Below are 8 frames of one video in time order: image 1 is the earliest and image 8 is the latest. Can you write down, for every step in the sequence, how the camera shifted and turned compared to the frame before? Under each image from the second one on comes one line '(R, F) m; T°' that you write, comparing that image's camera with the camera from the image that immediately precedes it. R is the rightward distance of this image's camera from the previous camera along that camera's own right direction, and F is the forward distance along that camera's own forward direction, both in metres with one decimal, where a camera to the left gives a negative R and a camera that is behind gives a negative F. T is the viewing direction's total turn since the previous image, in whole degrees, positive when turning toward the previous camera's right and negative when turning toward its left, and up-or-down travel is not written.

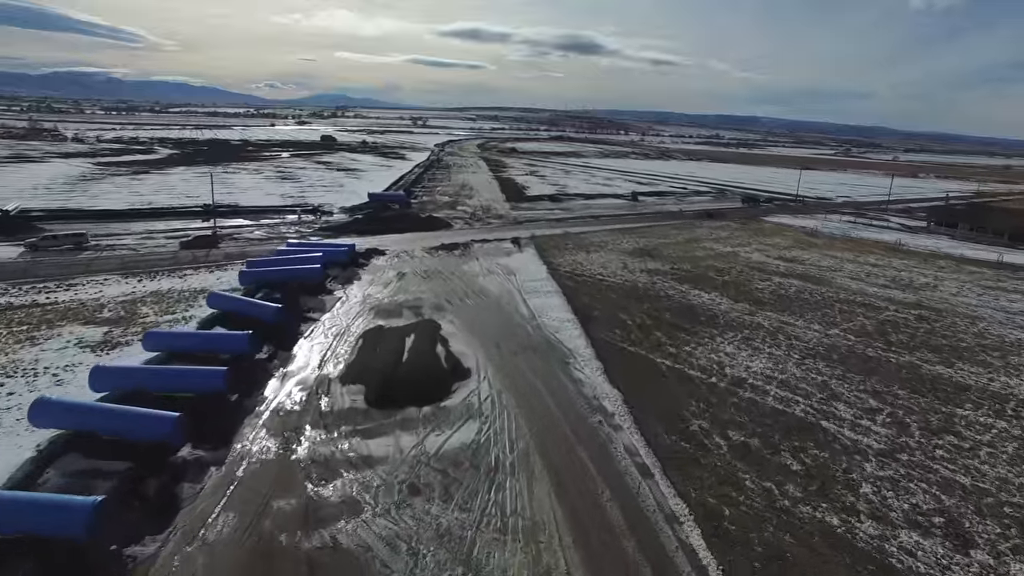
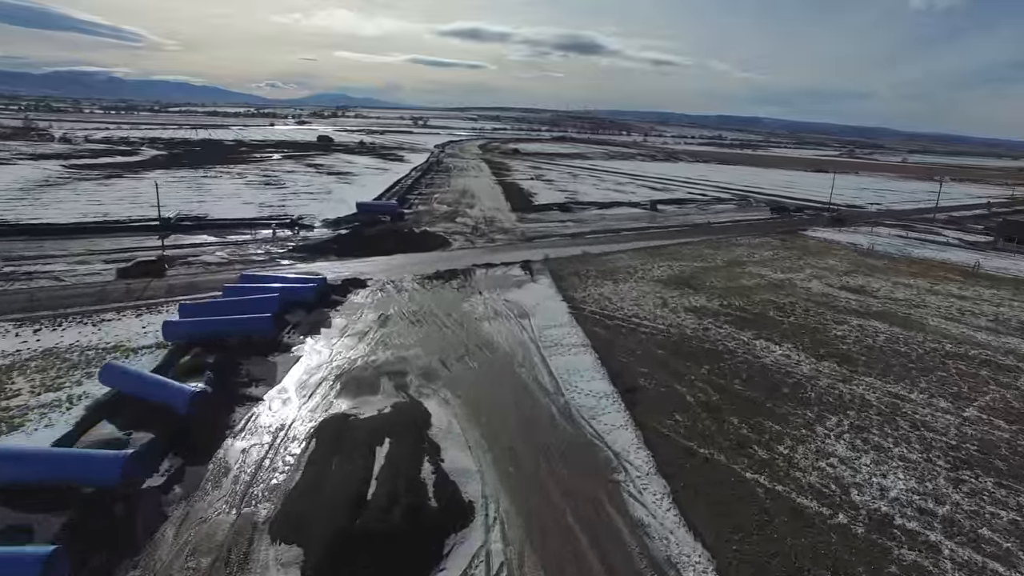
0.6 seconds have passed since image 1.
(-0.2, +3.4) m; 0°
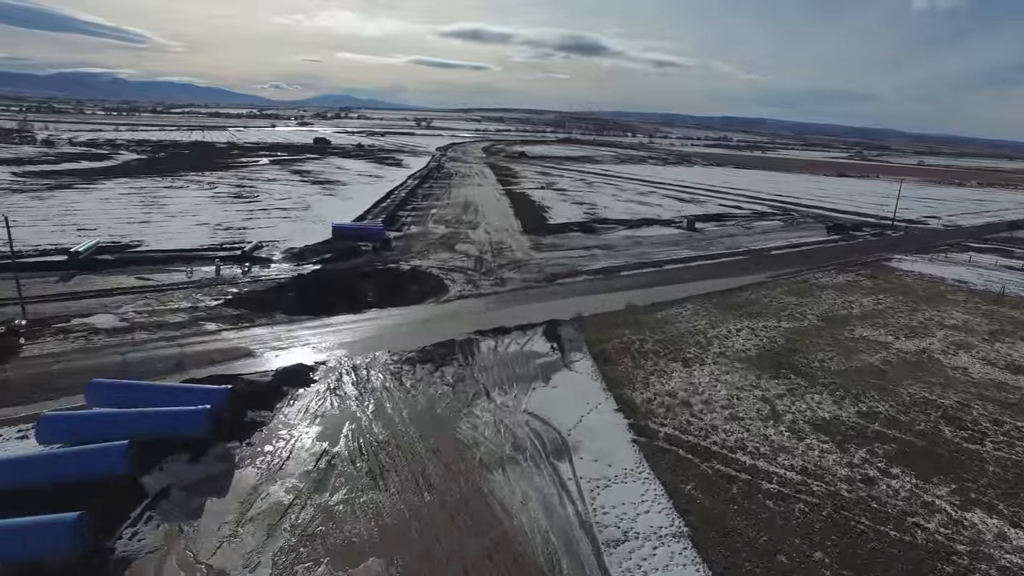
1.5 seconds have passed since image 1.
(-0.3, +5.1) m; 0°
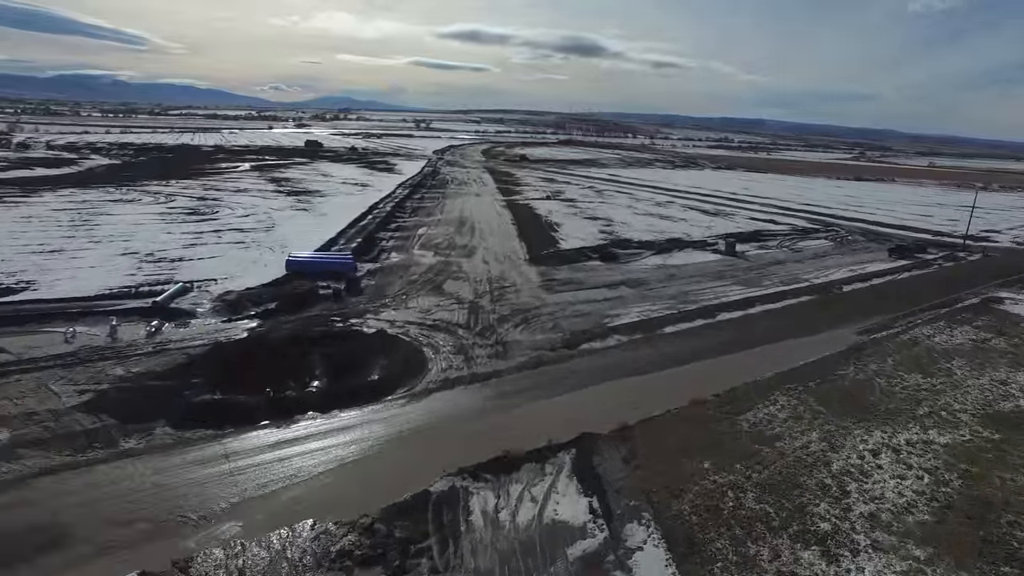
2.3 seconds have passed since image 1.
(-0.1, +4.7) m; 0°
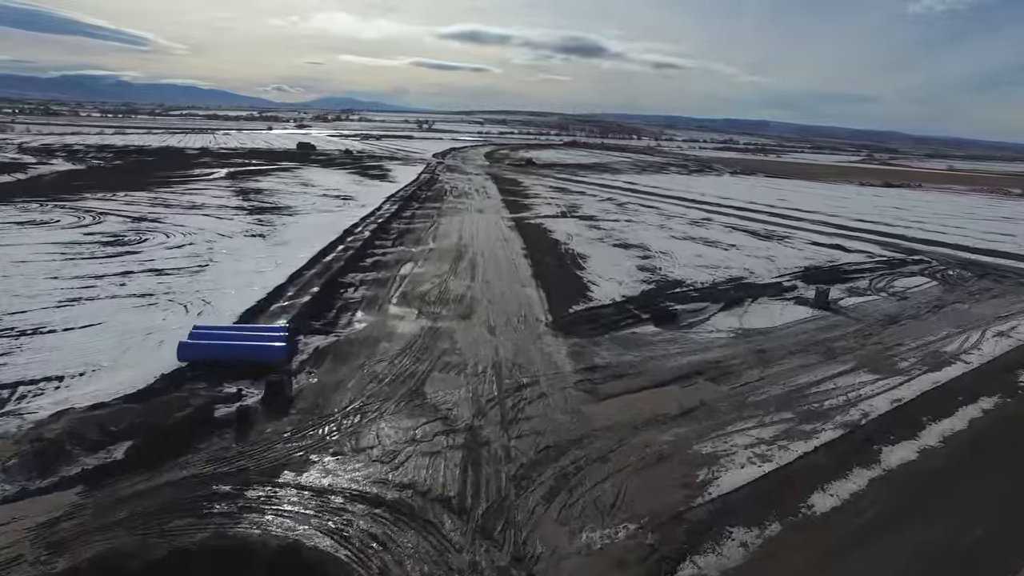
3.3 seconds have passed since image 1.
(-0.3, +6.1) m; 0°
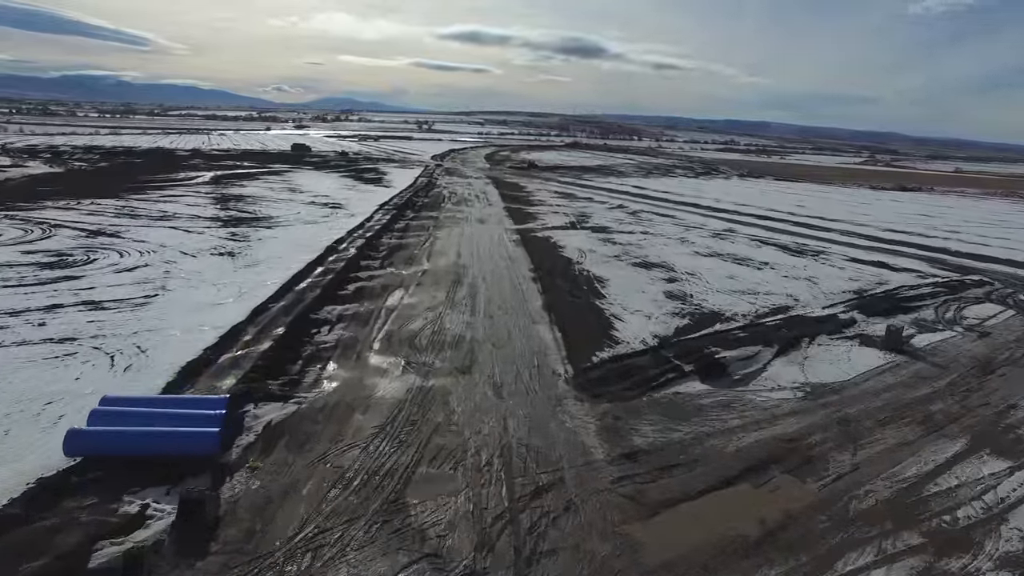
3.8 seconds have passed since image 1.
(-0.2, +2.9) m; 0°
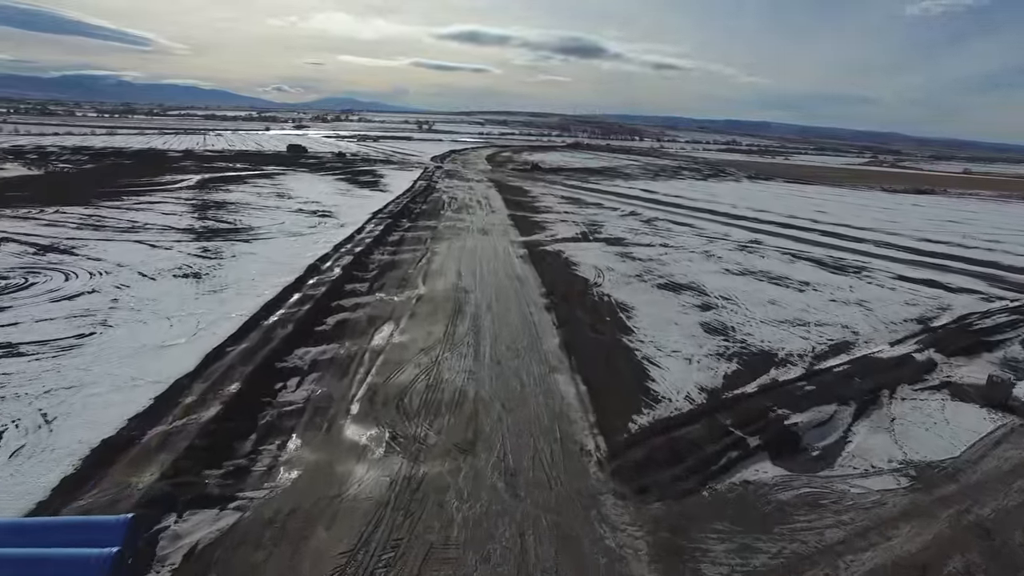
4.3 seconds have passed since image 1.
(-0.2, +2.7) m; 0°
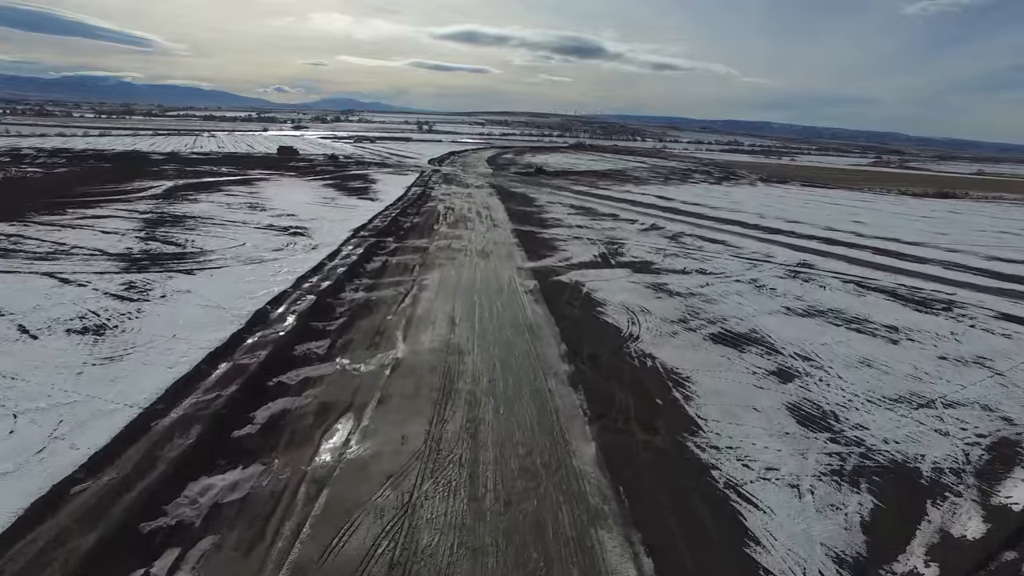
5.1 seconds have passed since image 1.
(-0.2, +4.5) m; 0°
